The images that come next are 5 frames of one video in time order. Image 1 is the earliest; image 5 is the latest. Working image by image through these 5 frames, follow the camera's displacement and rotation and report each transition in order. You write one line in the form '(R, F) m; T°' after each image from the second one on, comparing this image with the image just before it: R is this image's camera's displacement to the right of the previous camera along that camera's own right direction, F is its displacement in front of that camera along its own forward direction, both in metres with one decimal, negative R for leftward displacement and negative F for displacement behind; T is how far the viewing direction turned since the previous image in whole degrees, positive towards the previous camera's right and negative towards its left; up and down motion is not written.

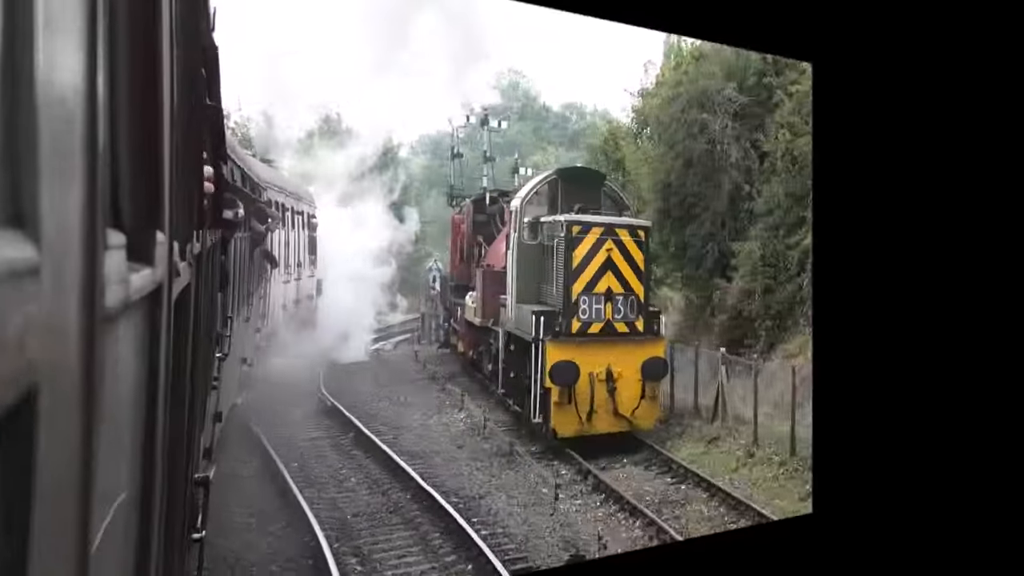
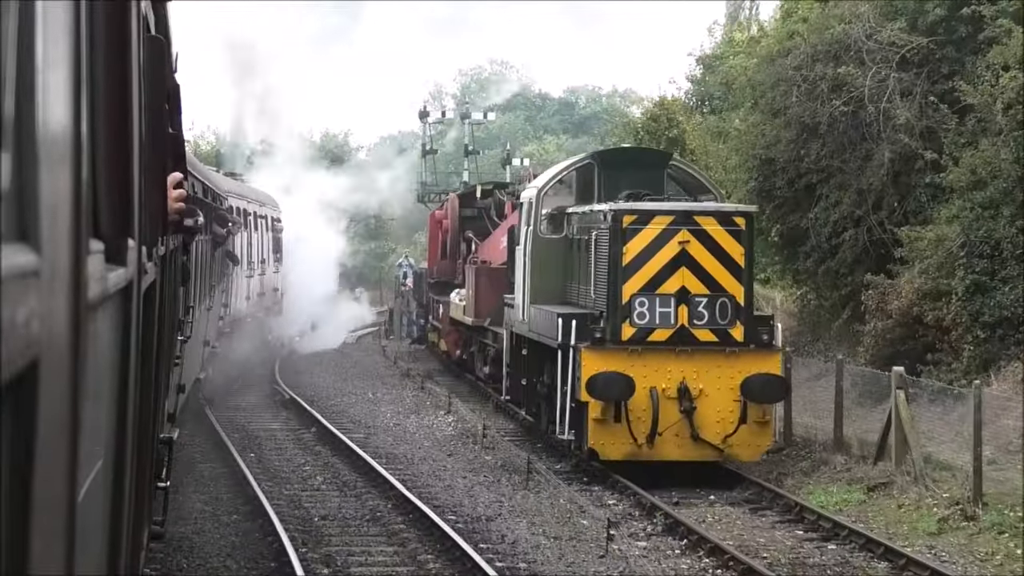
(-0.8, +2.0) m; +2°
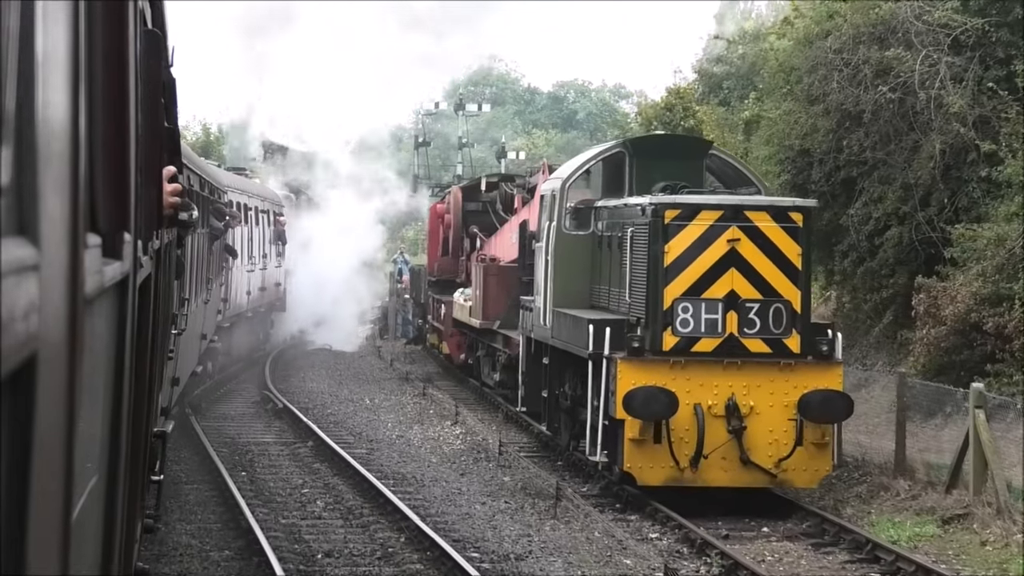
(-0.3, +1.1) m; +1°
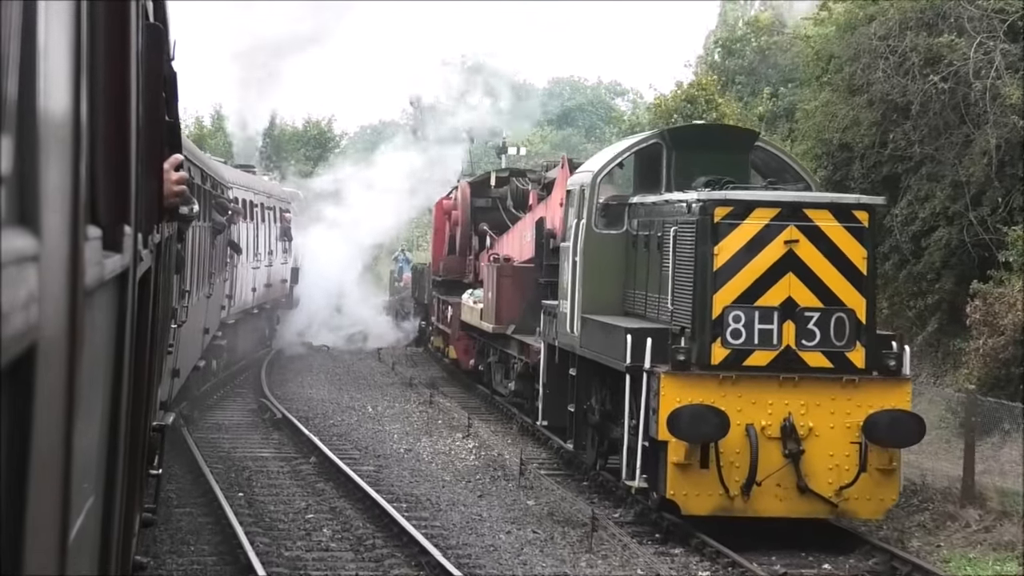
(-0.3, +0.9) m; 0°
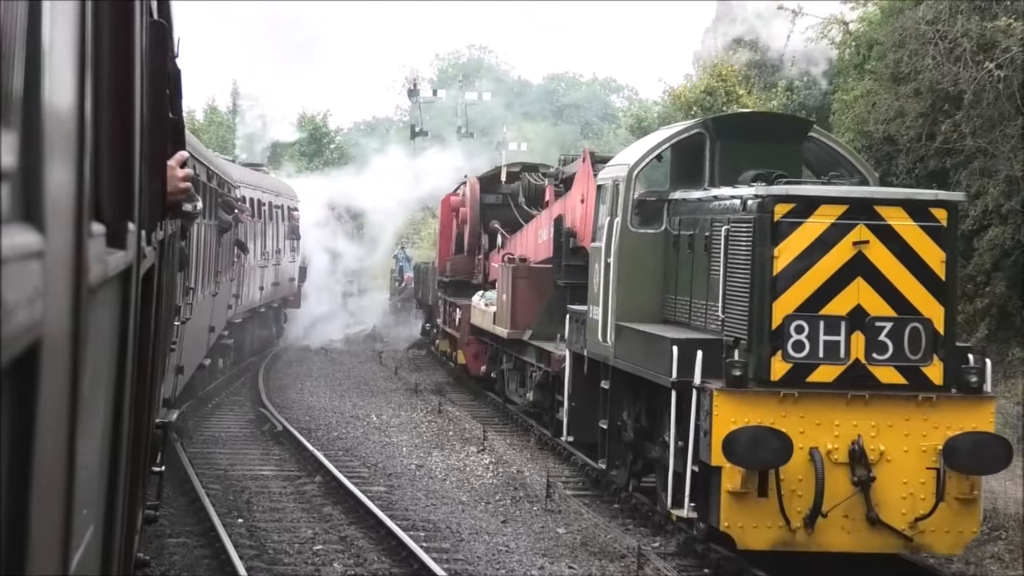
(-0.3, +0.8) m; 0°
